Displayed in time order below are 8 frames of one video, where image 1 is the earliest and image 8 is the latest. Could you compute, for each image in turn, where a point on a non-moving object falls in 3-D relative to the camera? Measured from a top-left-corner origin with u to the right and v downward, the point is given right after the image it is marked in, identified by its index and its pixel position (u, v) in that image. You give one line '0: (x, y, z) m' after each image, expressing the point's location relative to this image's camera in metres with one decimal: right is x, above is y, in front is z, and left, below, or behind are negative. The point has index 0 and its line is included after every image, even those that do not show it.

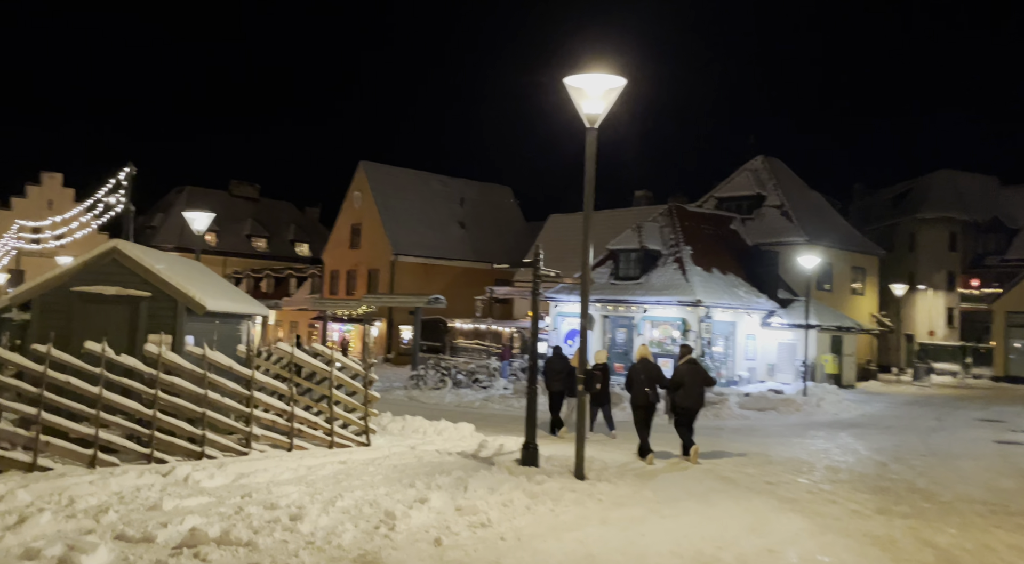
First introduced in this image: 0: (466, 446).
0: (-0.8, -2.7, +13.8) m
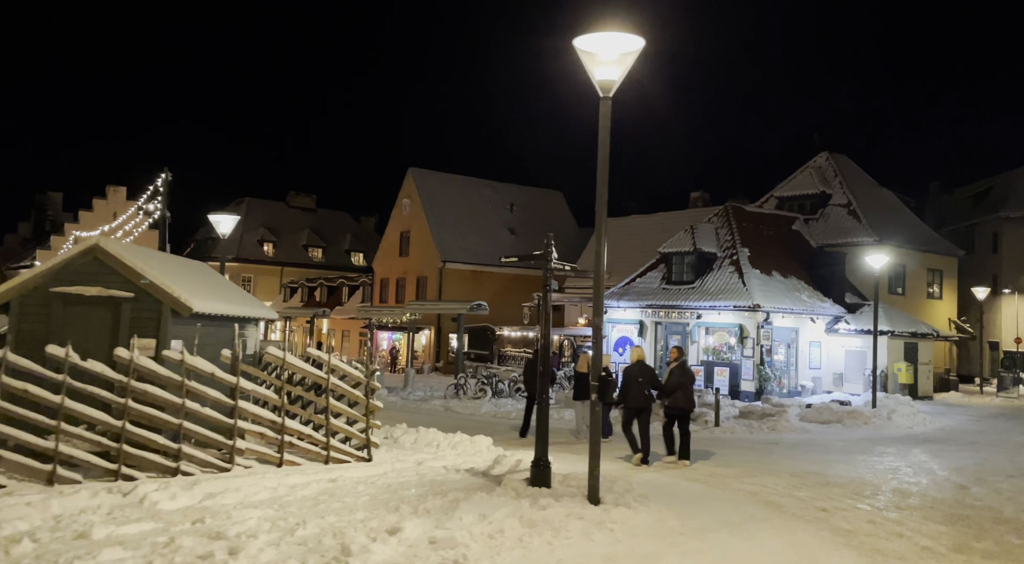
0: (-0.5, -2.6, +12.4) m
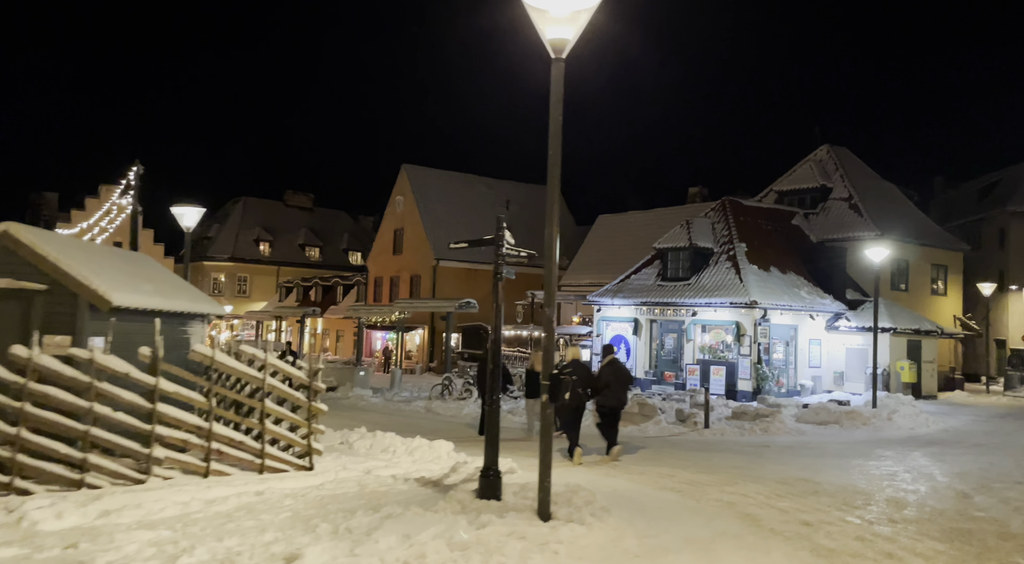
0: (-1.0, -2.5, +11.4) m
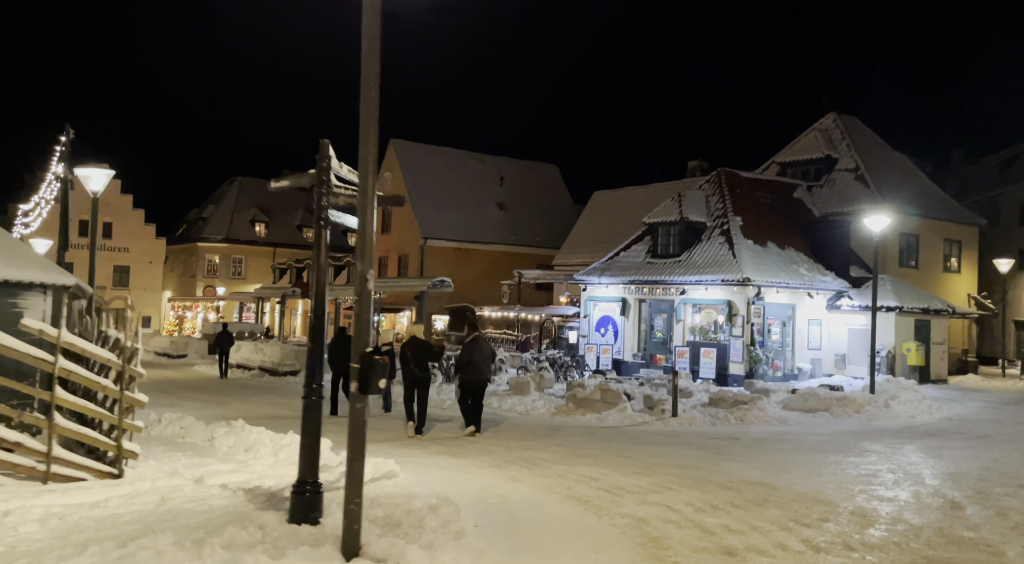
0: (-2.4, -2.1, +9.2) m
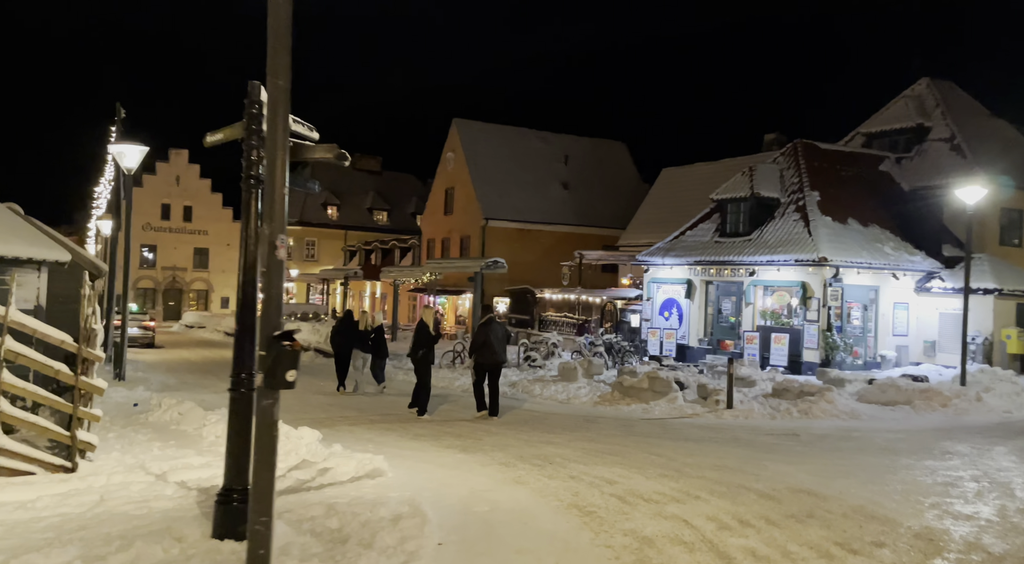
0: (-2.4, -1.8, +8.2) m
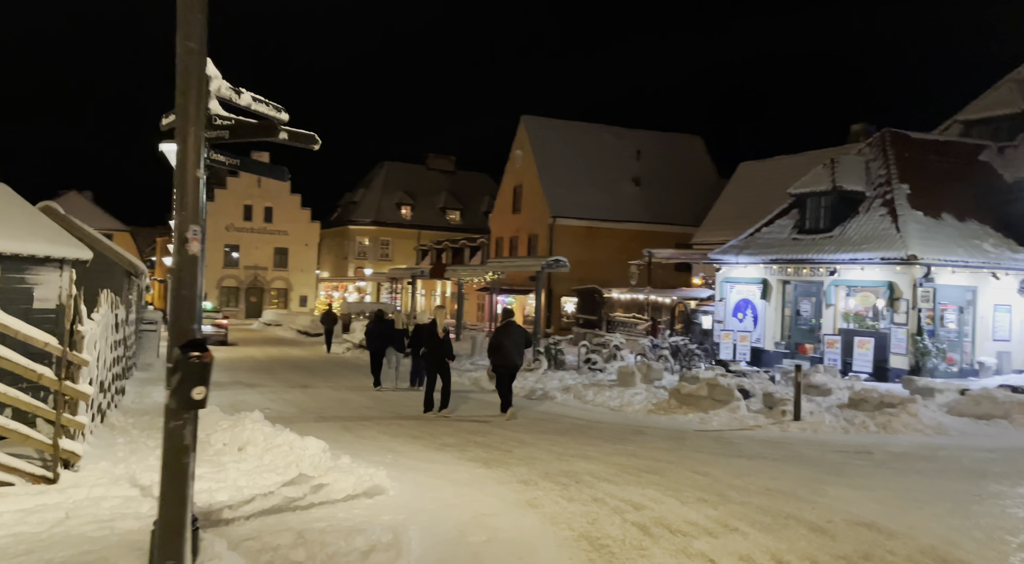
0: (-2.3, -1.8, +7.5) m
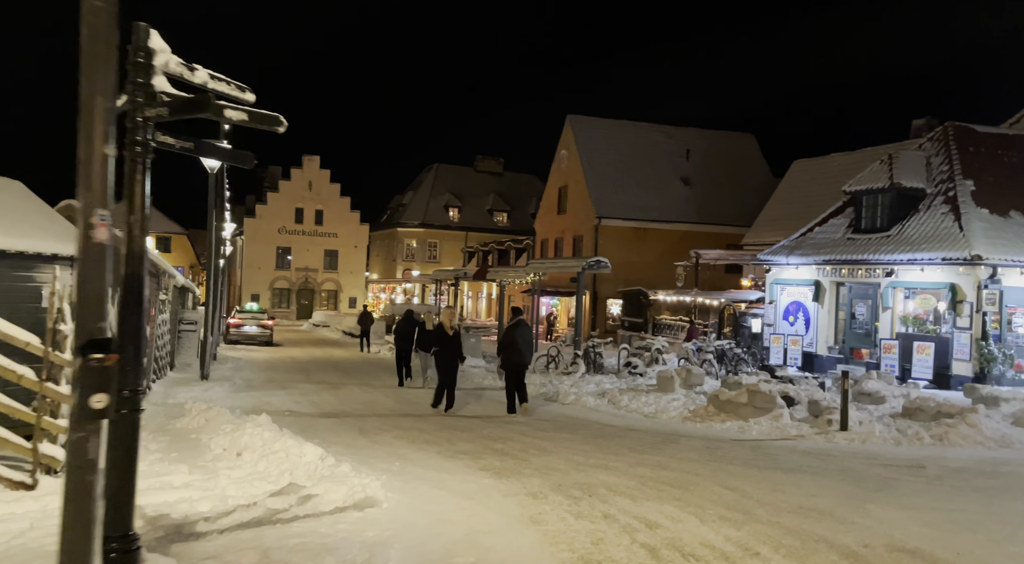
0: (-2.3, -1.8, +7.1) m
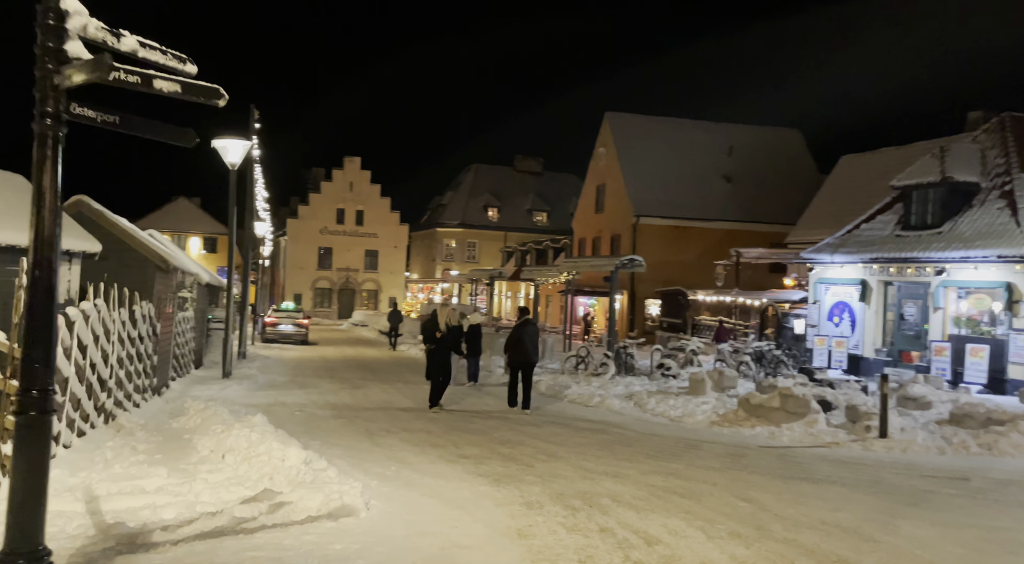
0: (-2.4, -1.7, +6.6) m
